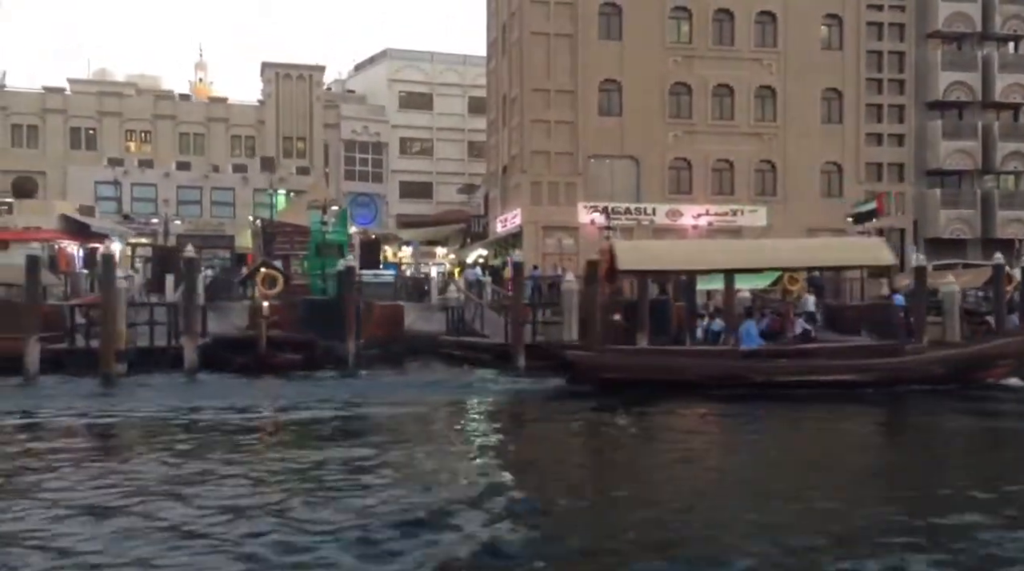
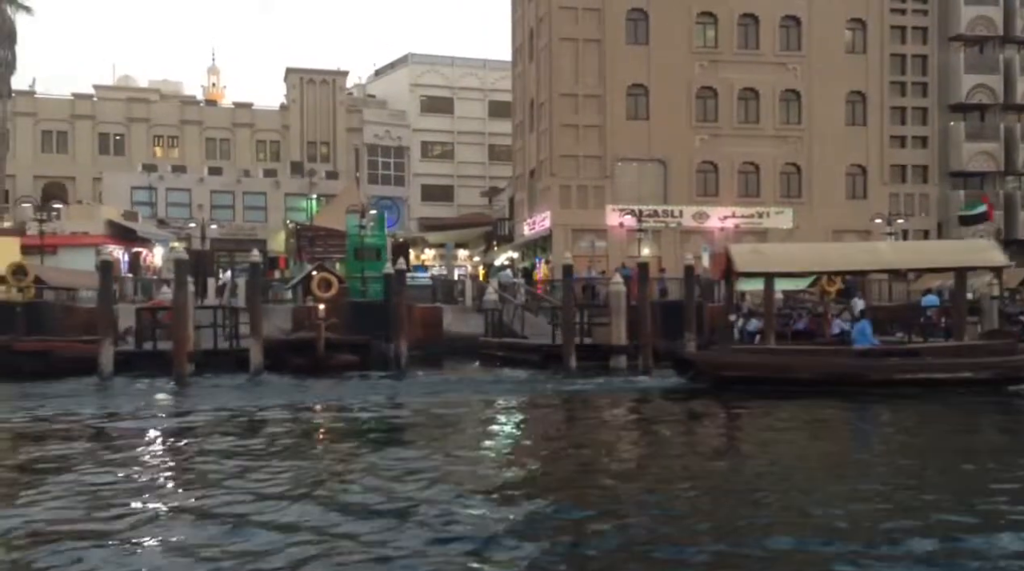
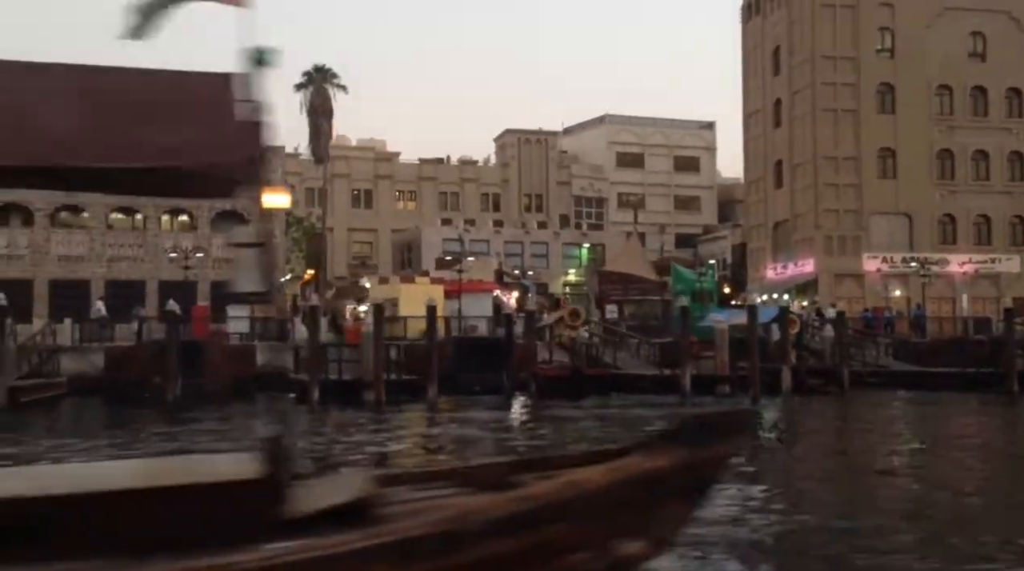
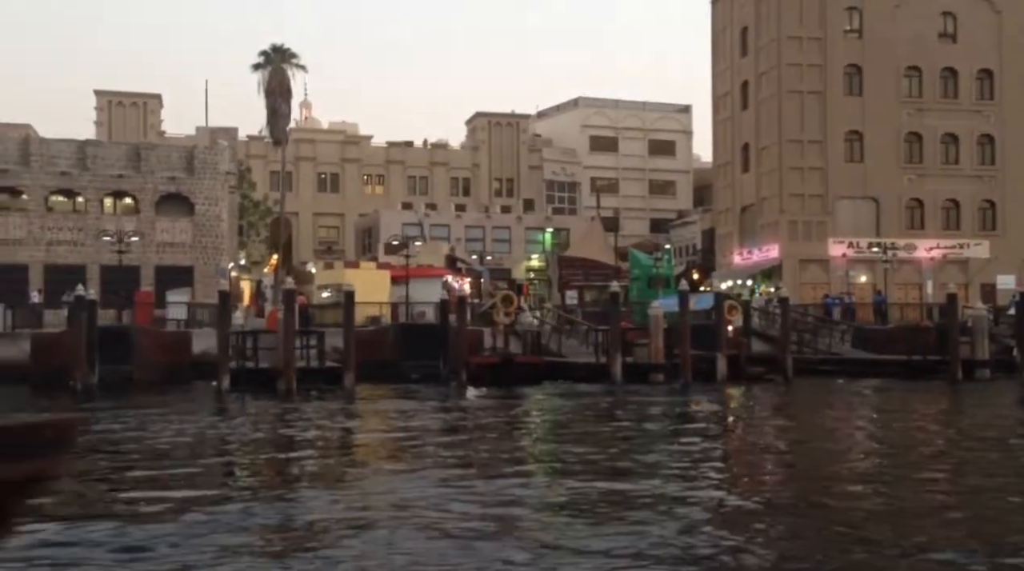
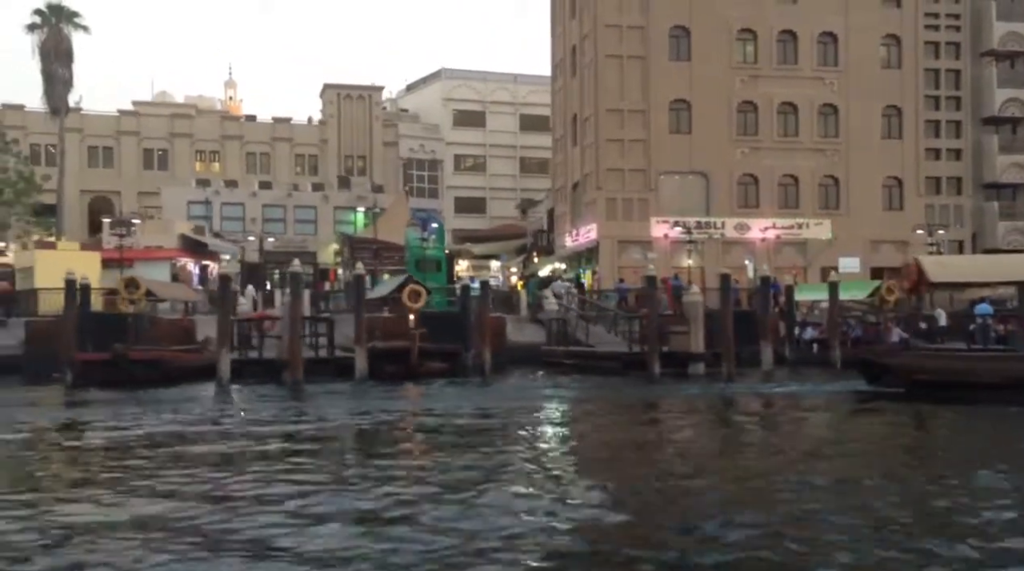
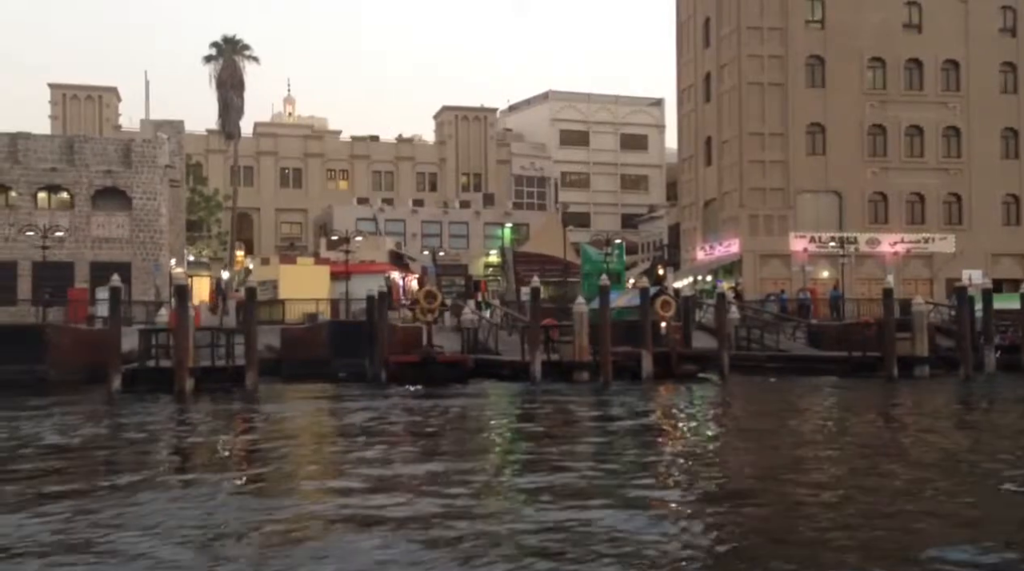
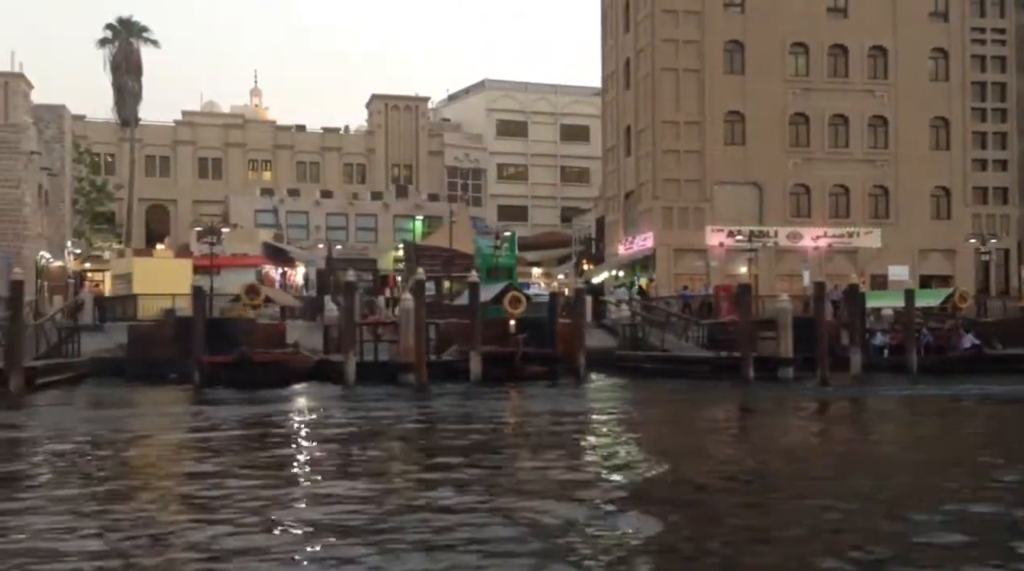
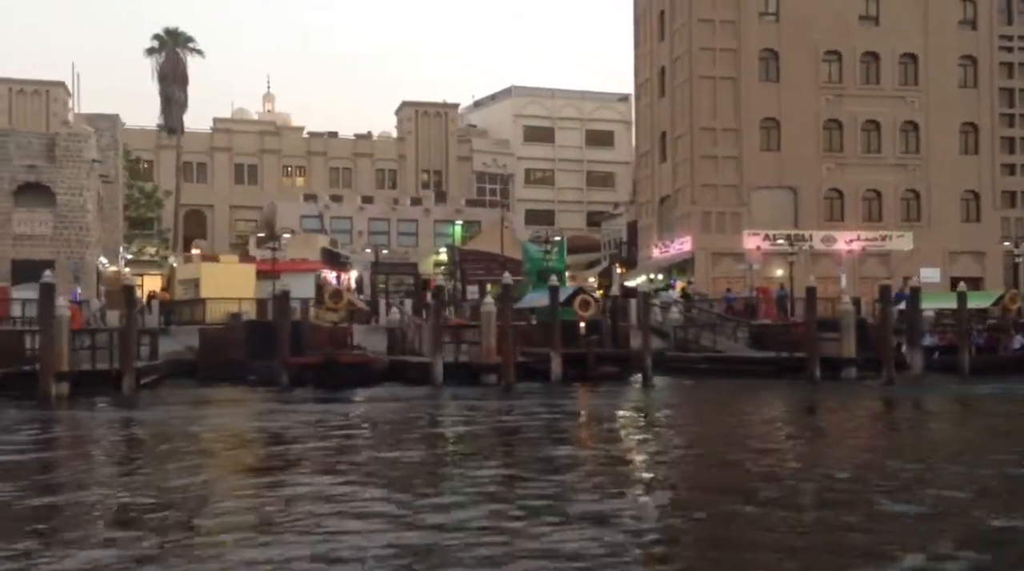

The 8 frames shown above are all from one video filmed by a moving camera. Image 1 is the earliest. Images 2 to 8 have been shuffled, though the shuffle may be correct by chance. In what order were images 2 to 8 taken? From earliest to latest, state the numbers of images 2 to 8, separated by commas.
2, 5, 7, 8, 6, 4, 3
